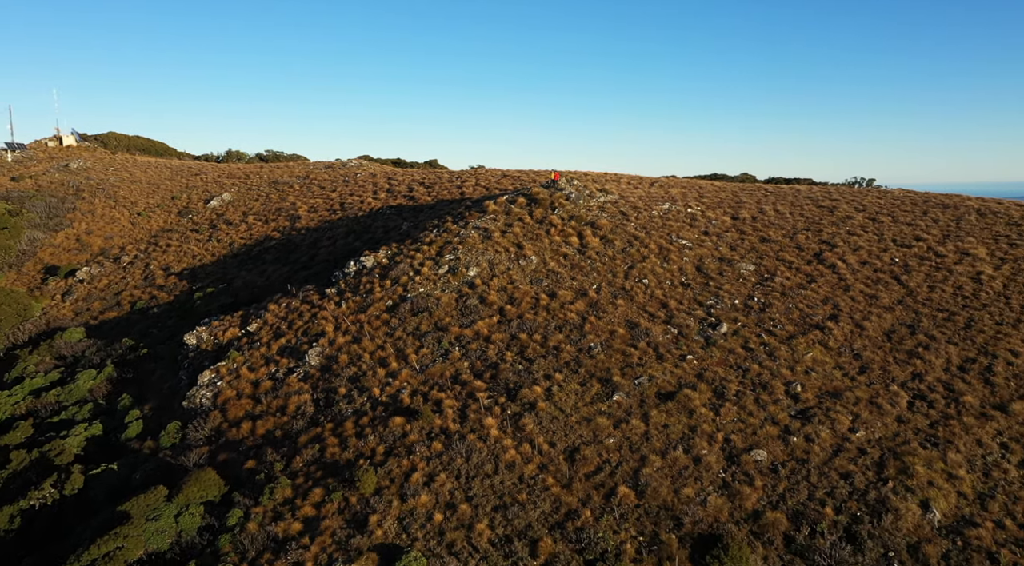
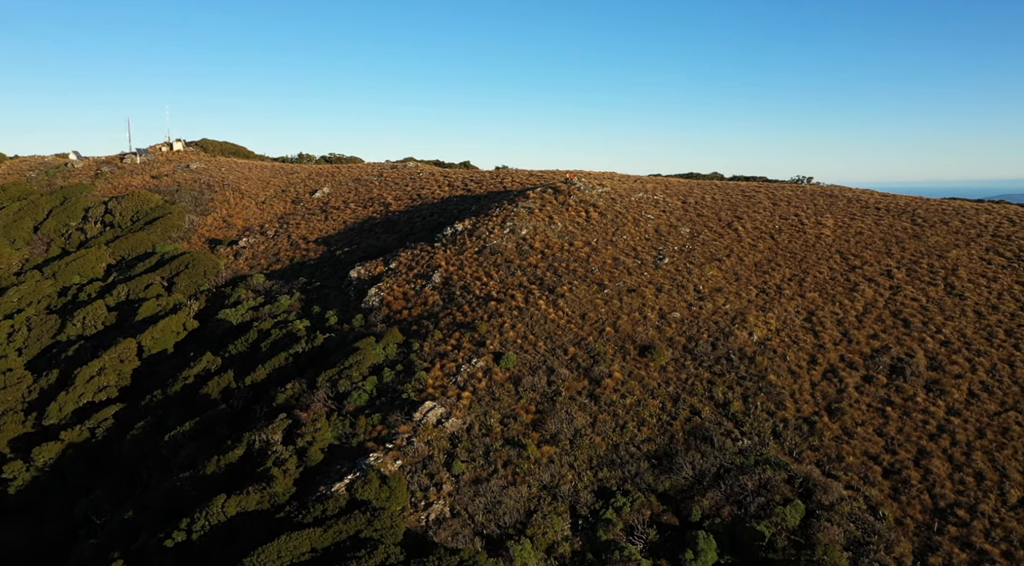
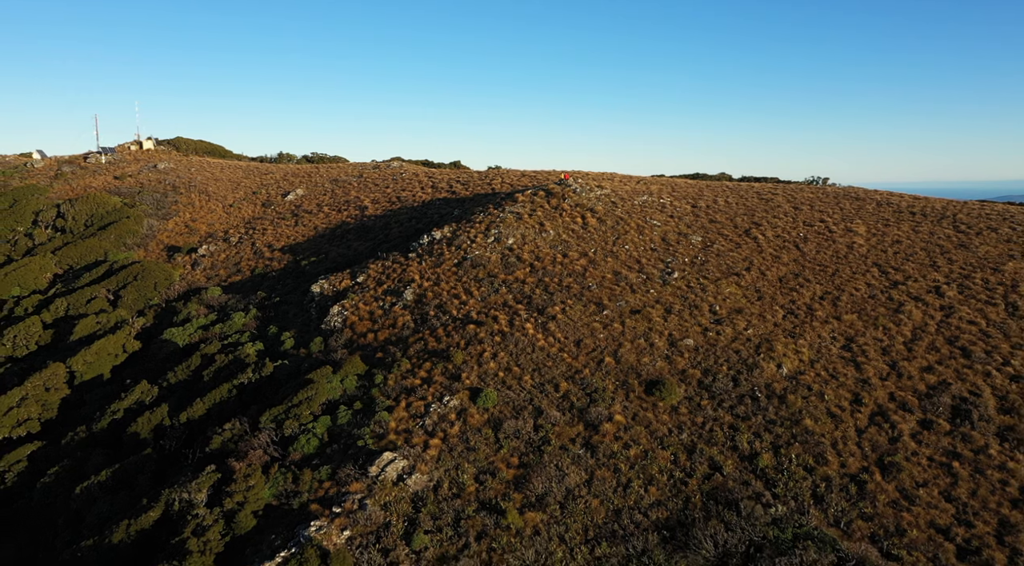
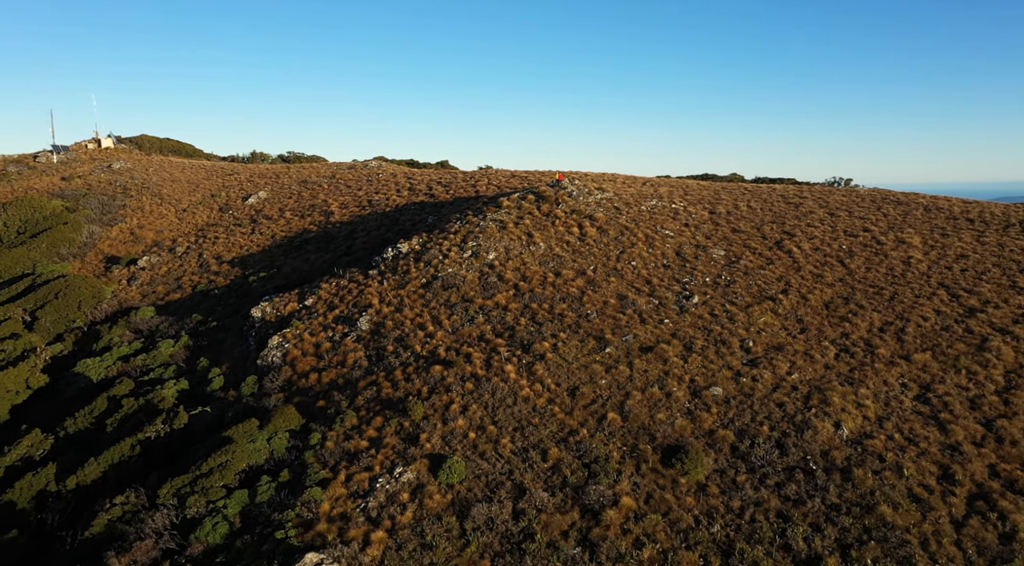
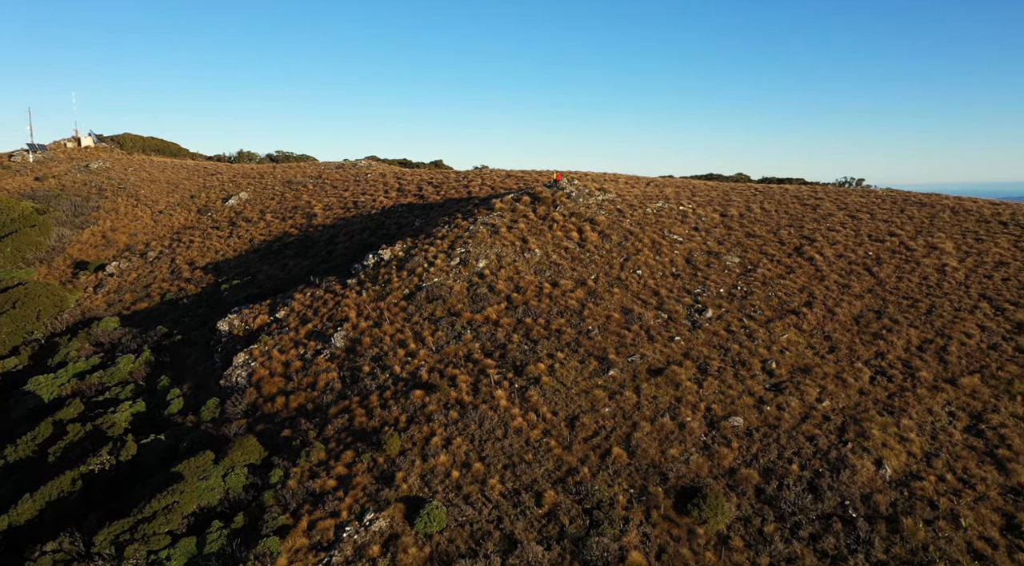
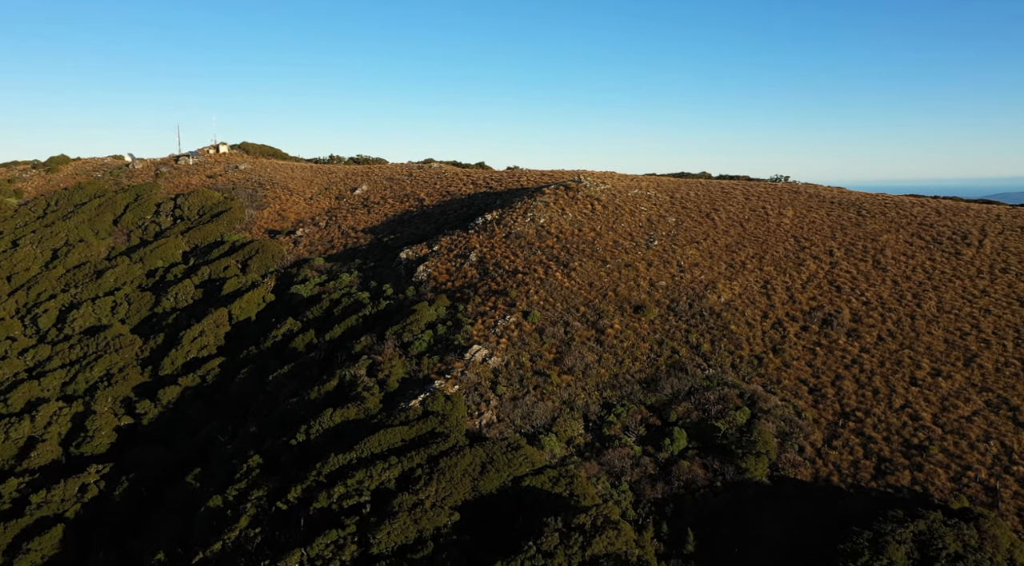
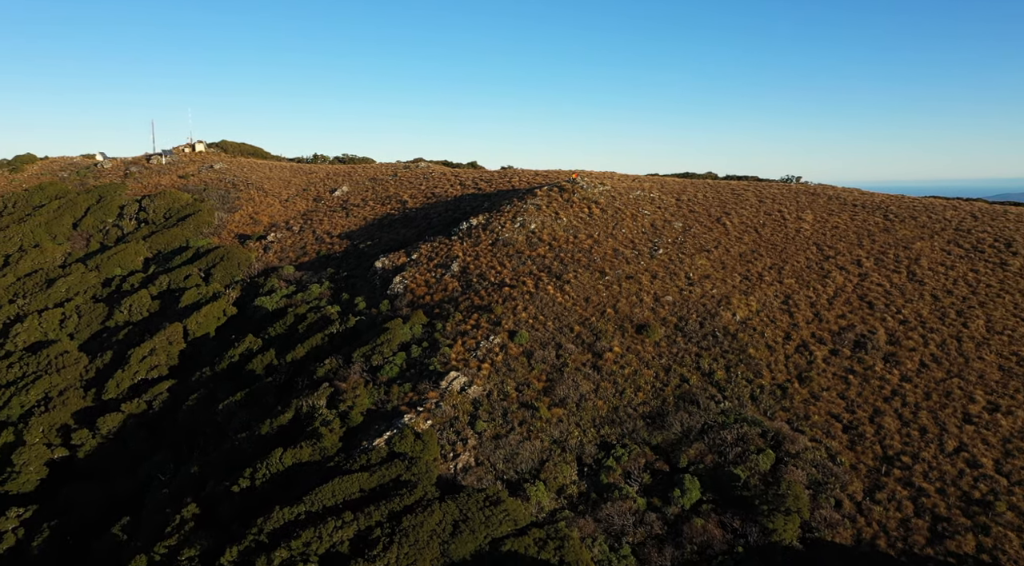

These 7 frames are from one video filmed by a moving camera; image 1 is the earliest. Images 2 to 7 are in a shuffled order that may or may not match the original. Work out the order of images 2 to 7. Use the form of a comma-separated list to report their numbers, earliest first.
5, 4, 3, 2, 7, 6
